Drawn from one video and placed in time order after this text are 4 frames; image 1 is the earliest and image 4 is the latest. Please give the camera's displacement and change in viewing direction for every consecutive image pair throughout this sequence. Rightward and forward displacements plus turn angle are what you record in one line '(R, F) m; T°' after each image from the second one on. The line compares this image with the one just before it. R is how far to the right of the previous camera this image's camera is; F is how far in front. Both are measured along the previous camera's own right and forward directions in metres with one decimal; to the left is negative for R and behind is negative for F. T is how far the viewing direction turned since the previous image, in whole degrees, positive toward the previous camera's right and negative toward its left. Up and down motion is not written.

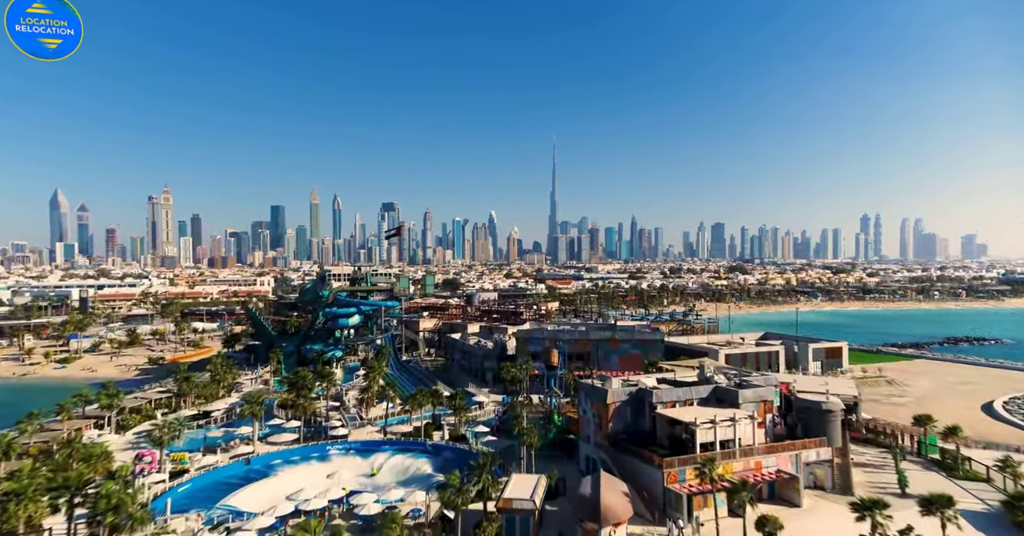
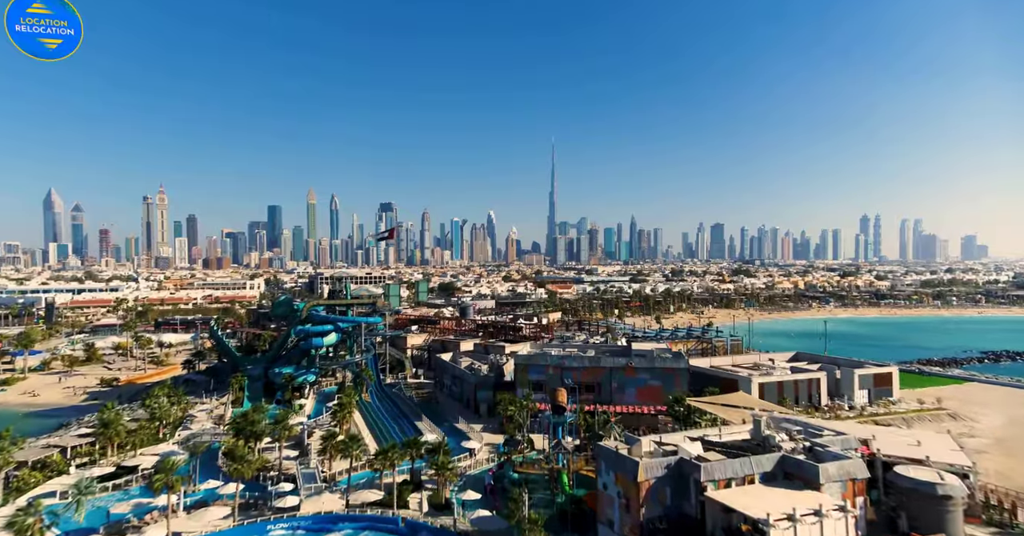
(0.0, +5.2) m; 0°
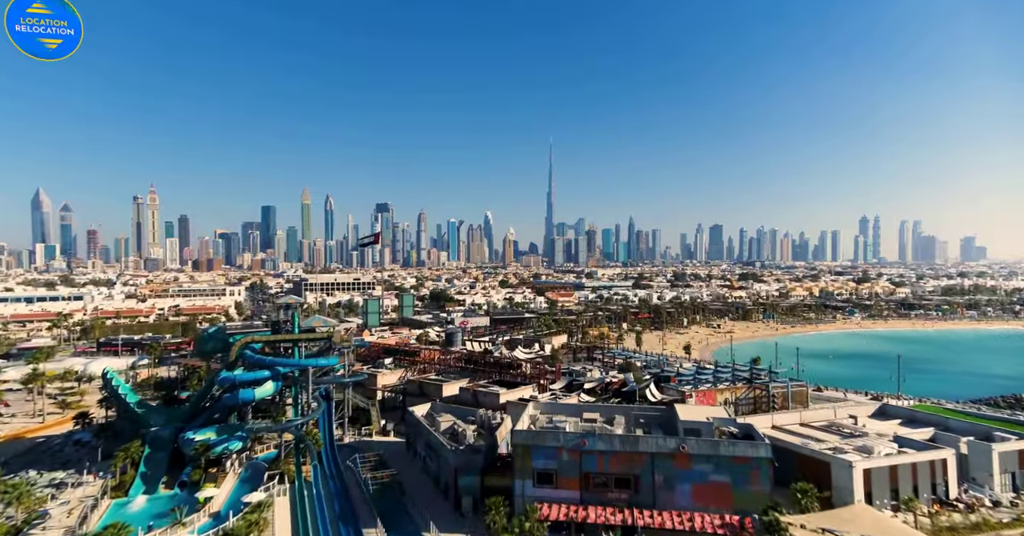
(0.0, +9.5) m; 0°
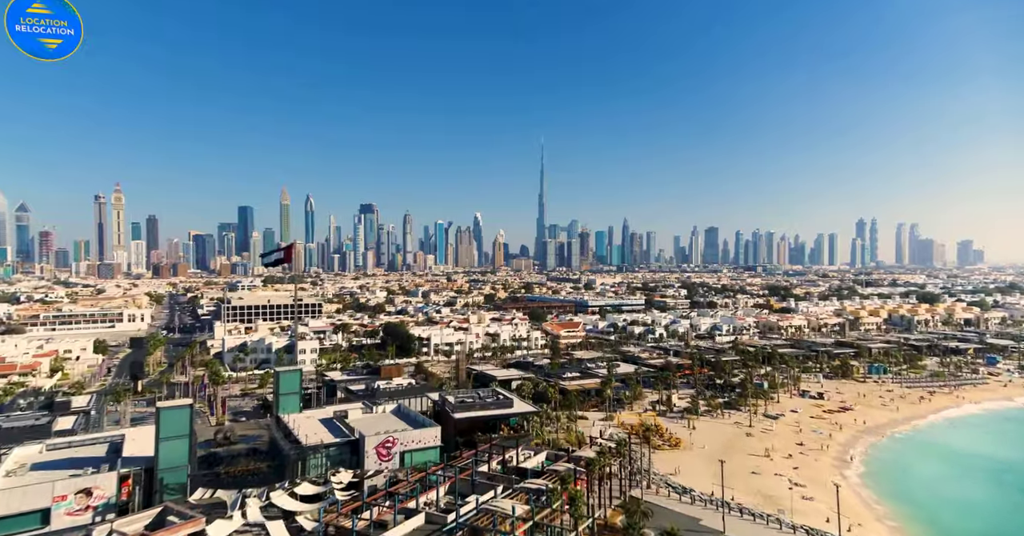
(+0.9, +34.3) m; +1°
